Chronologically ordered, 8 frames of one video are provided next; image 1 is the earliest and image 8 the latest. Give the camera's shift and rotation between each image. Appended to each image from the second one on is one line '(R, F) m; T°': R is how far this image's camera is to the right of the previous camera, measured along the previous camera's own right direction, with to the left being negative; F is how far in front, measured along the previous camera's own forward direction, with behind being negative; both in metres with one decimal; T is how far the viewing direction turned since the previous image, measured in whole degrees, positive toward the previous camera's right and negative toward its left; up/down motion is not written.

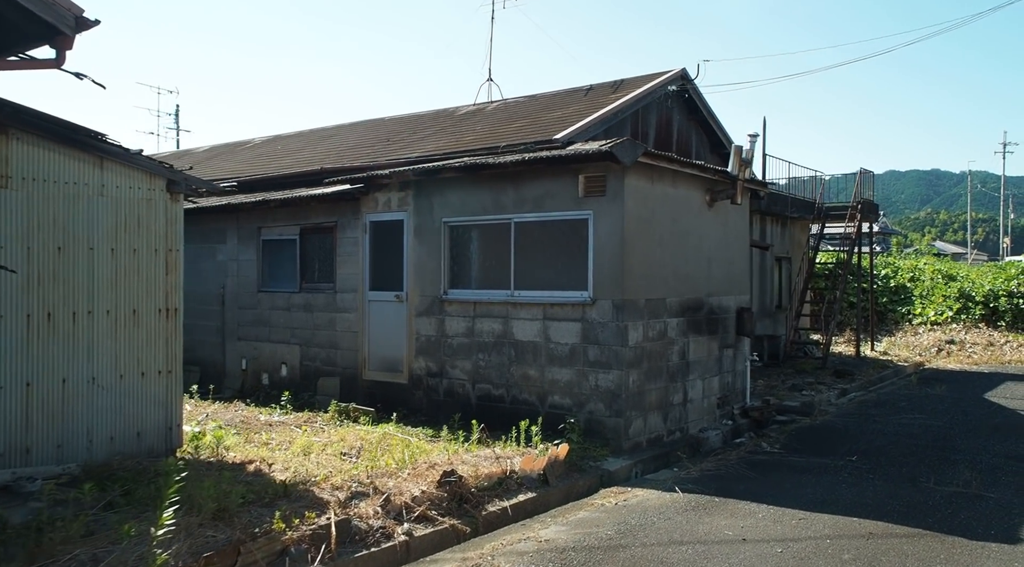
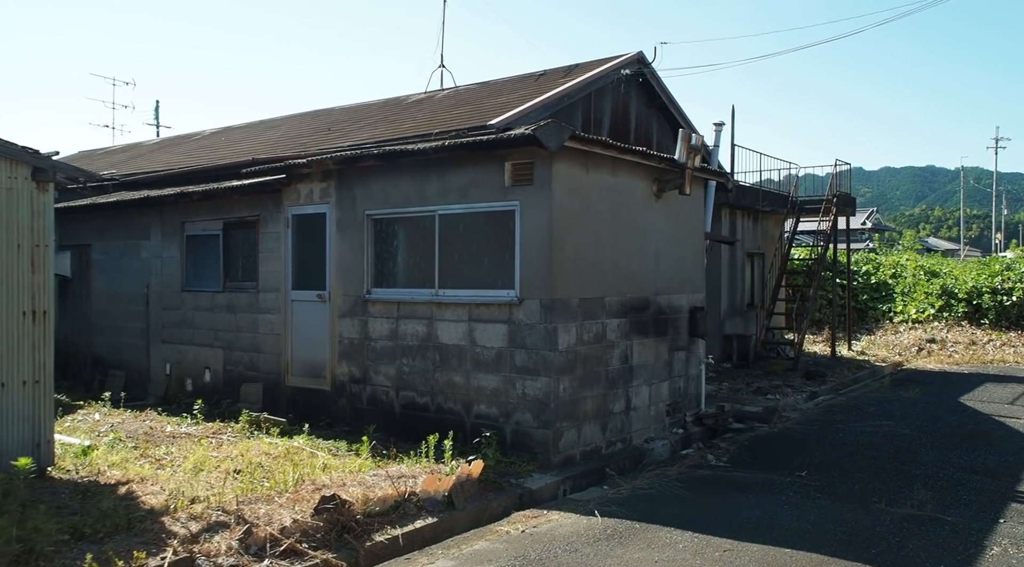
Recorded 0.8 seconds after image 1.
(+0.6, +0.8) m; 0°
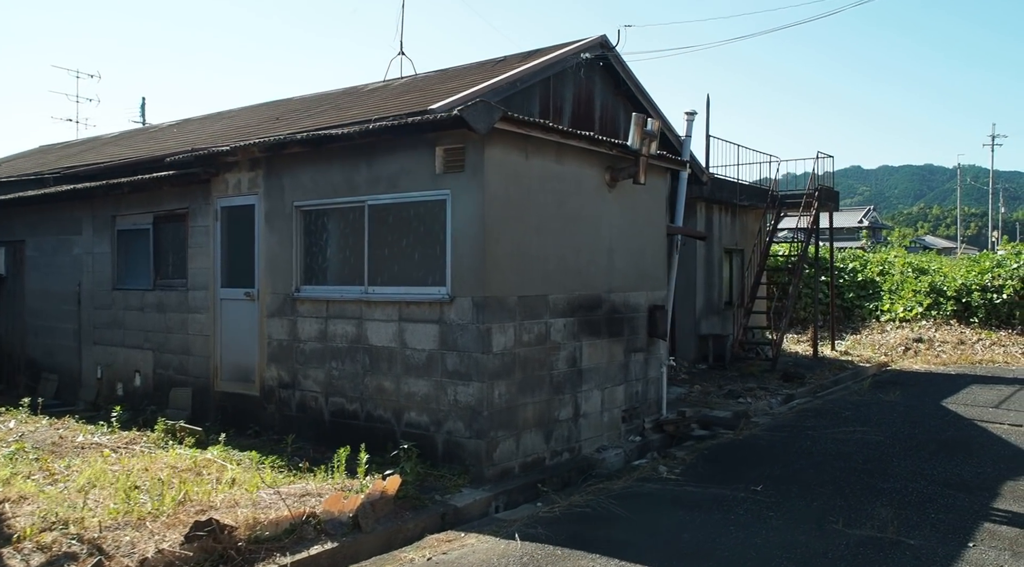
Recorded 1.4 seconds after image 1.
(+0.5, +0.7) m; 0°
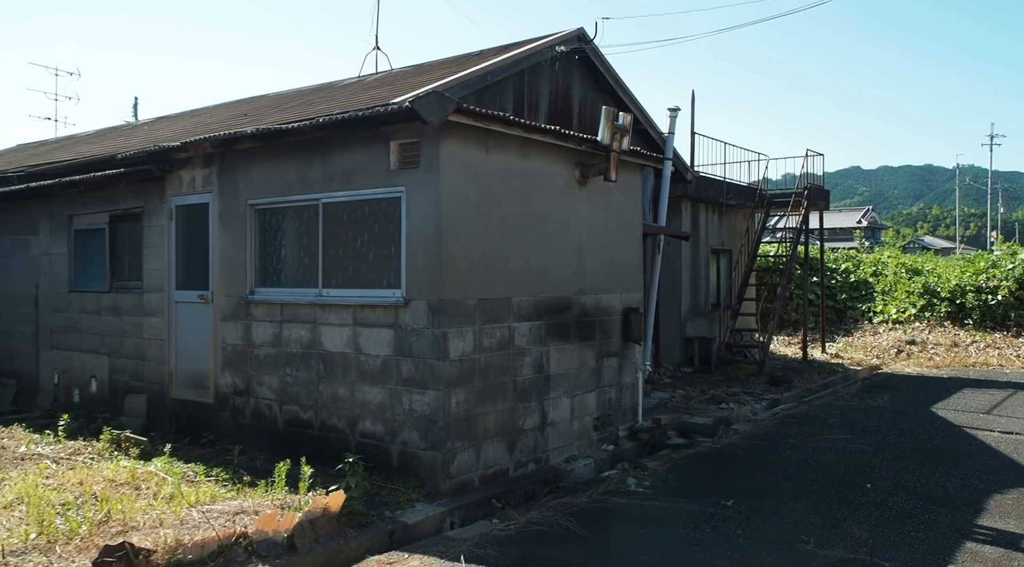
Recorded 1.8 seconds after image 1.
(+0.3, +0.4) m; 0°
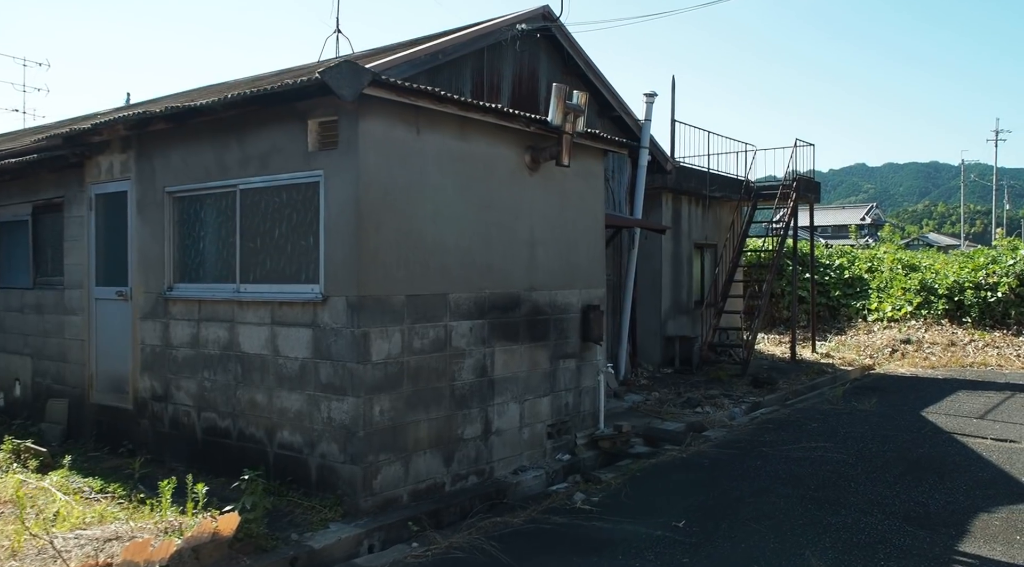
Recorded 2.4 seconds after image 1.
(+0.5, +0.7) m; 0°
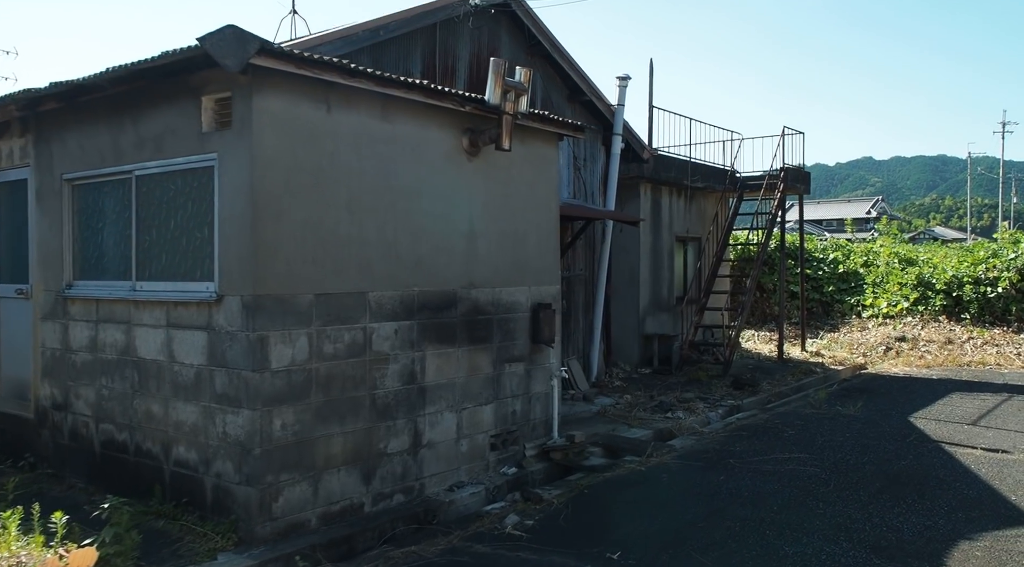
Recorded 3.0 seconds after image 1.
(+0.5, +0.7) m; 0°
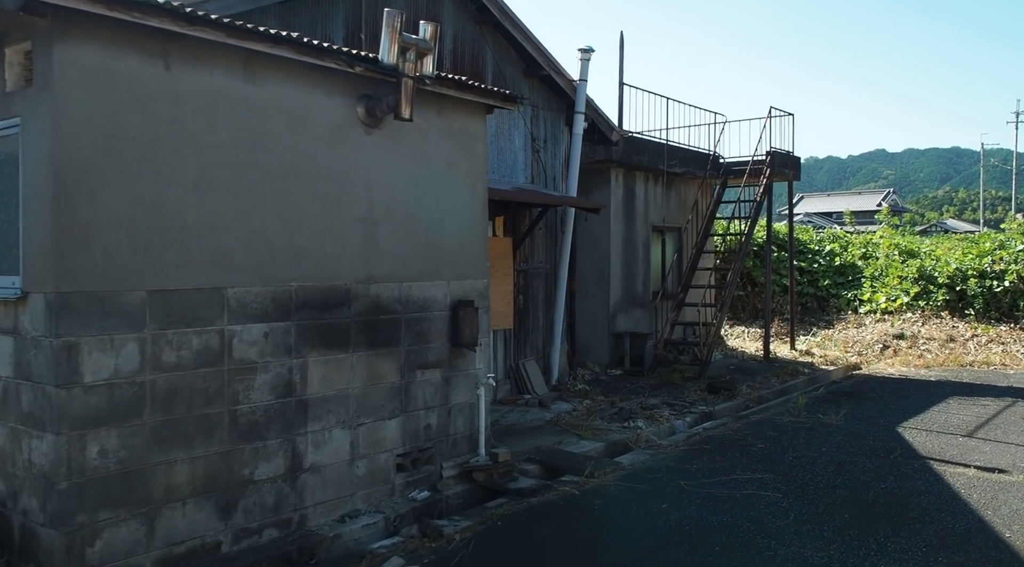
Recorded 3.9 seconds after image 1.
(+0.7, +1.0) m; -1°
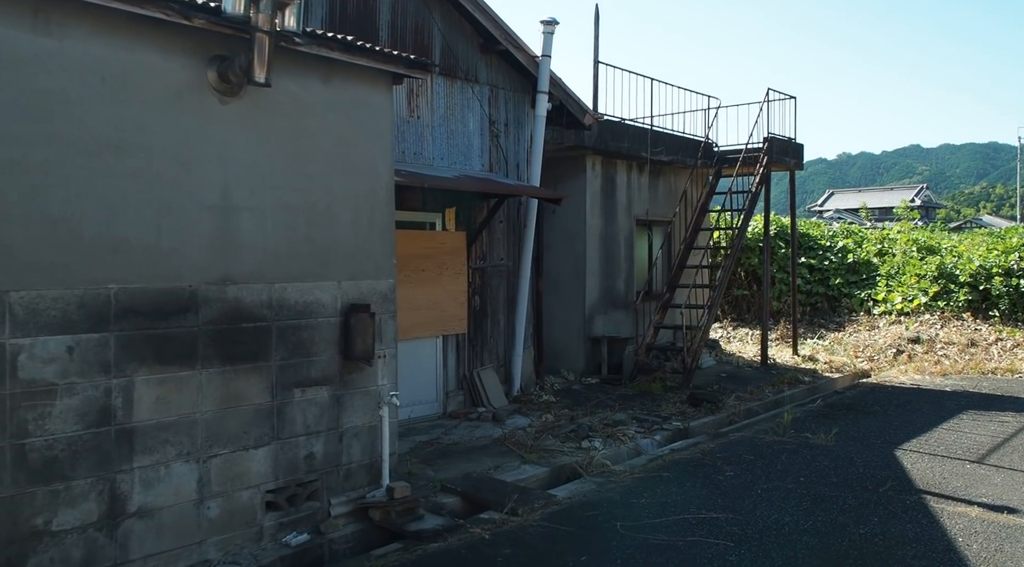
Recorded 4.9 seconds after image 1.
(+0.7, +1.1) m; -2°
